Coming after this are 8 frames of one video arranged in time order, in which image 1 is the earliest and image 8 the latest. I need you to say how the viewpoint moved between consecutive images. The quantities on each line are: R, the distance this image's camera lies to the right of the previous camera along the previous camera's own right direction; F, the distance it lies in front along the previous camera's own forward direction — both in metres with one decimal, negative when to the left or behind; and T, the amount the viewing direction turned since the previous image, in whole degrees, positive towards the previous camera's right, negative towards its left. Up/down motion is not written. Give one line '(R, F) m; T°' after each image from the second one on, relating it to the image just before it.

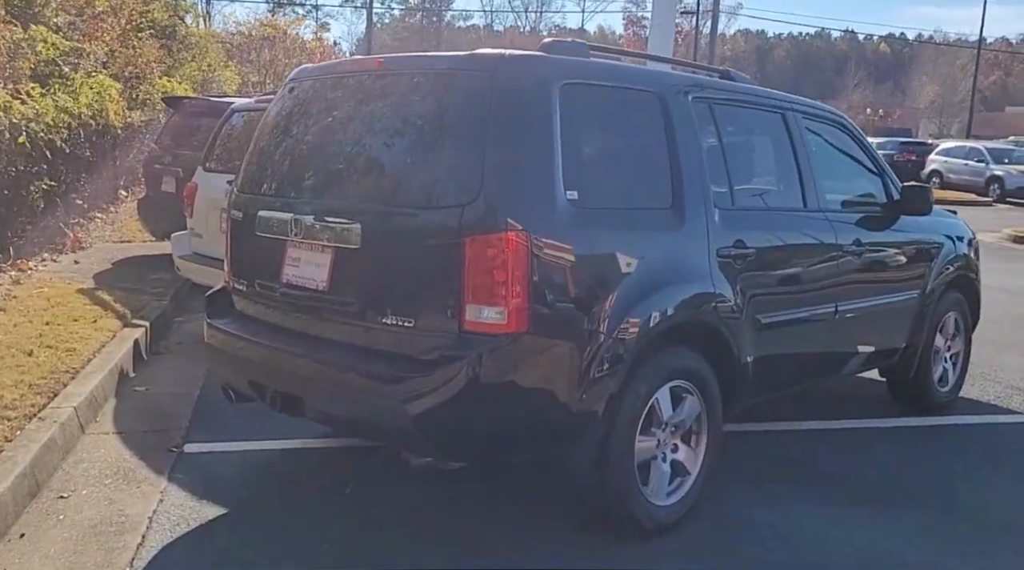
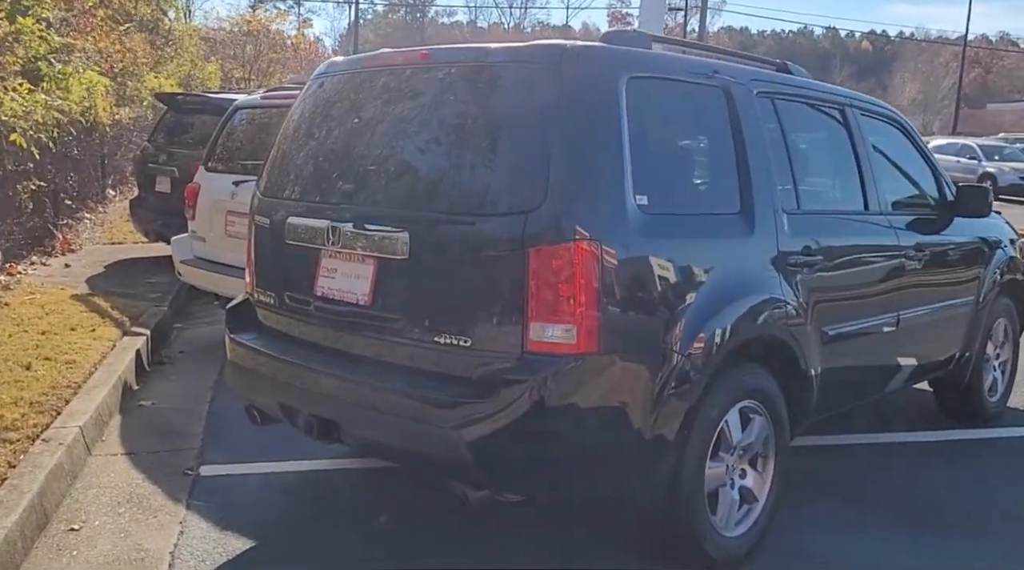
(-0.3, +0.3) m; +1°
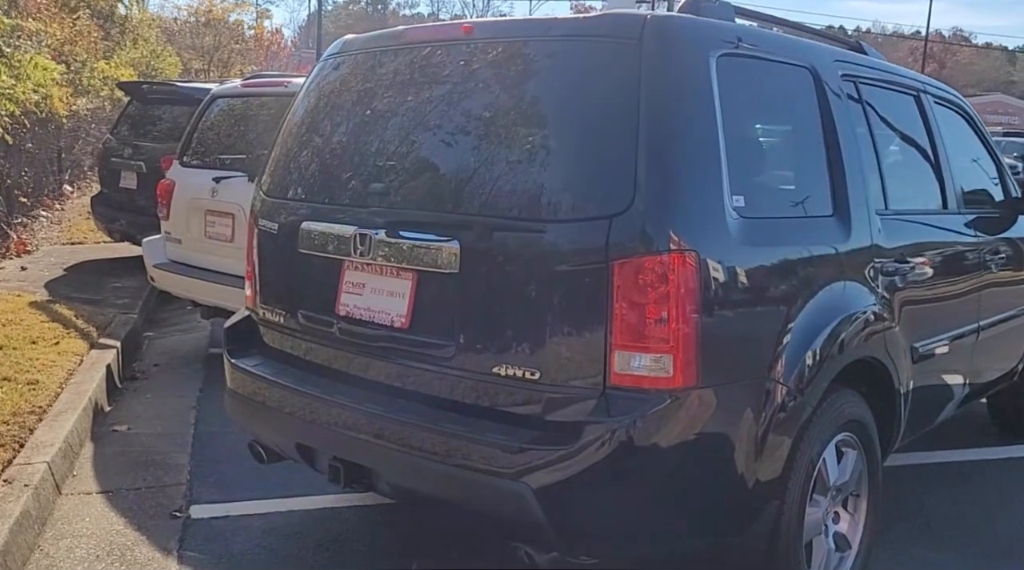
(-0.3, +0.5) m; +3°
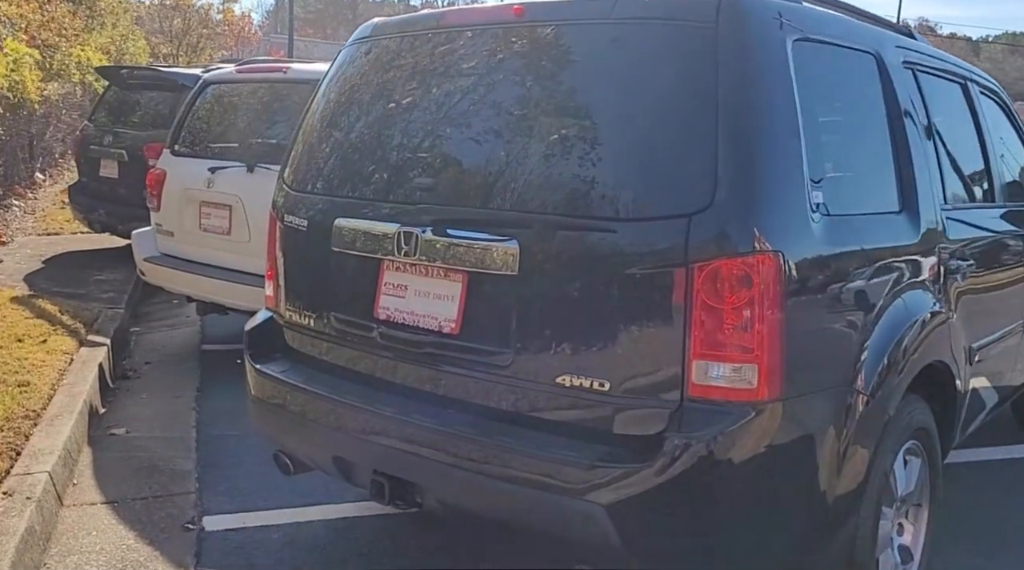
(-0.2, +0.2) m; +2°
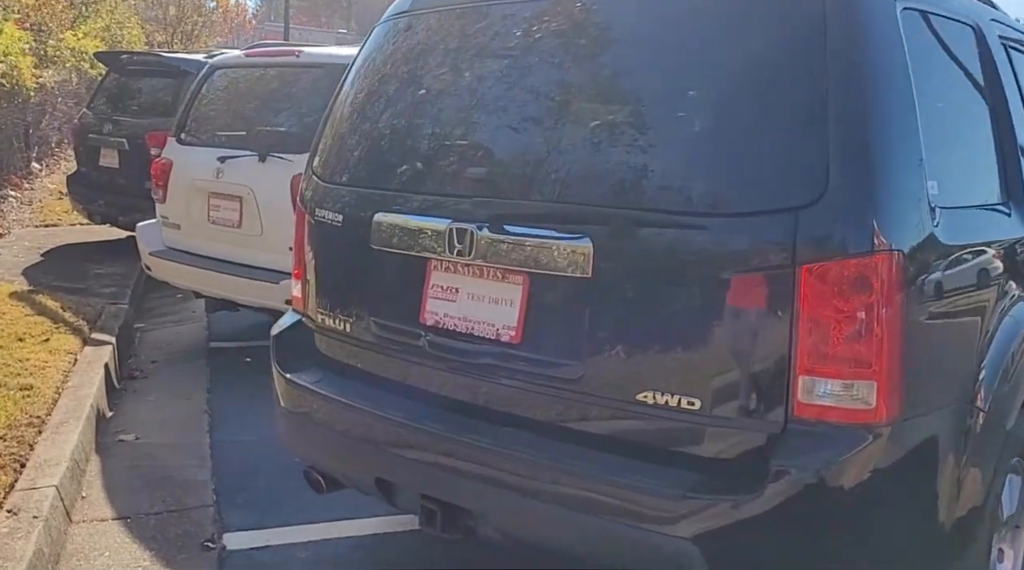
(-0.2, +0.3) m; 0°
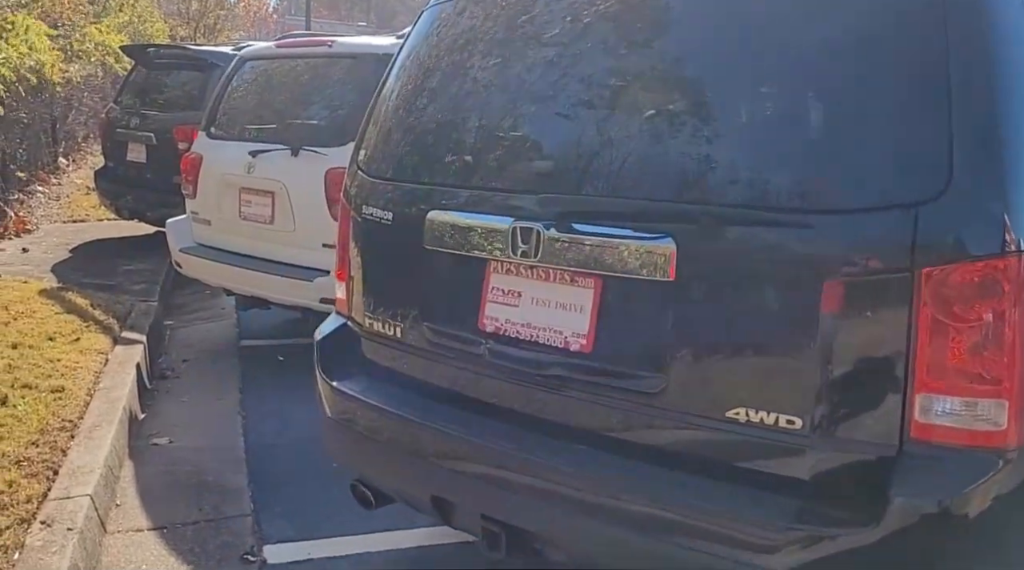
(-0.1, +0.2) m; -1°
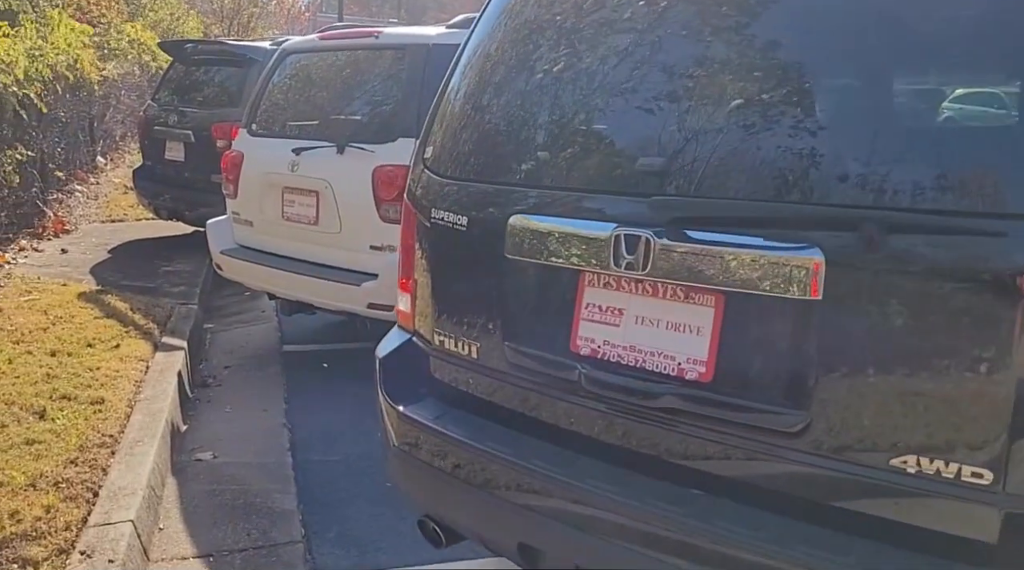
(-0.1, +0.3) m; -2°
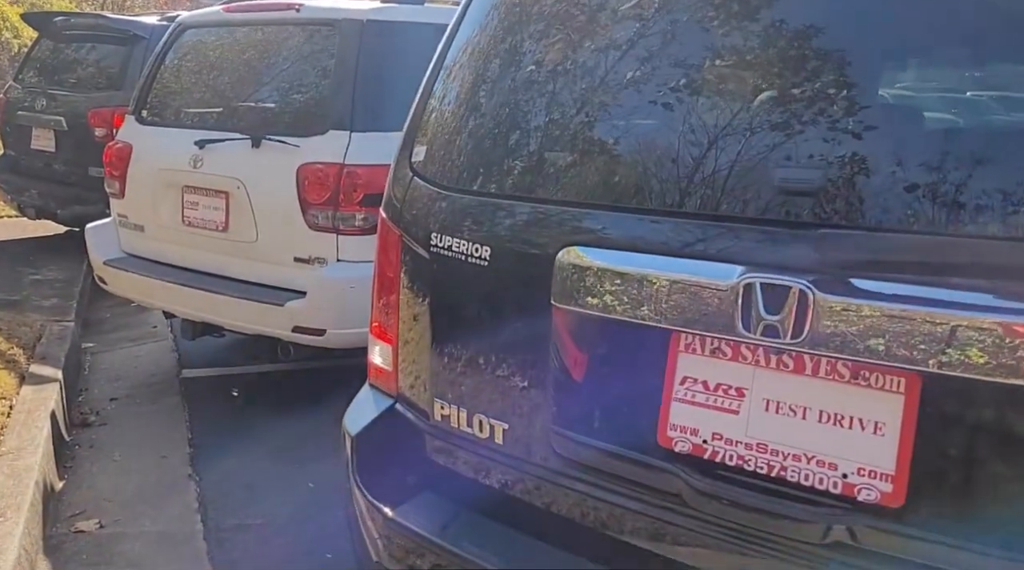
(-0.3, +0.6) m; +7°
